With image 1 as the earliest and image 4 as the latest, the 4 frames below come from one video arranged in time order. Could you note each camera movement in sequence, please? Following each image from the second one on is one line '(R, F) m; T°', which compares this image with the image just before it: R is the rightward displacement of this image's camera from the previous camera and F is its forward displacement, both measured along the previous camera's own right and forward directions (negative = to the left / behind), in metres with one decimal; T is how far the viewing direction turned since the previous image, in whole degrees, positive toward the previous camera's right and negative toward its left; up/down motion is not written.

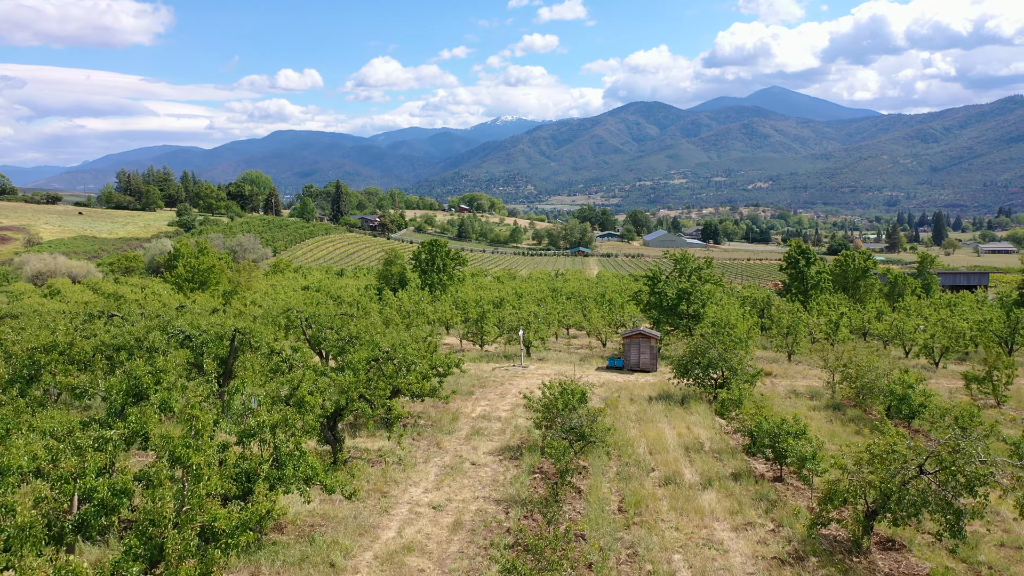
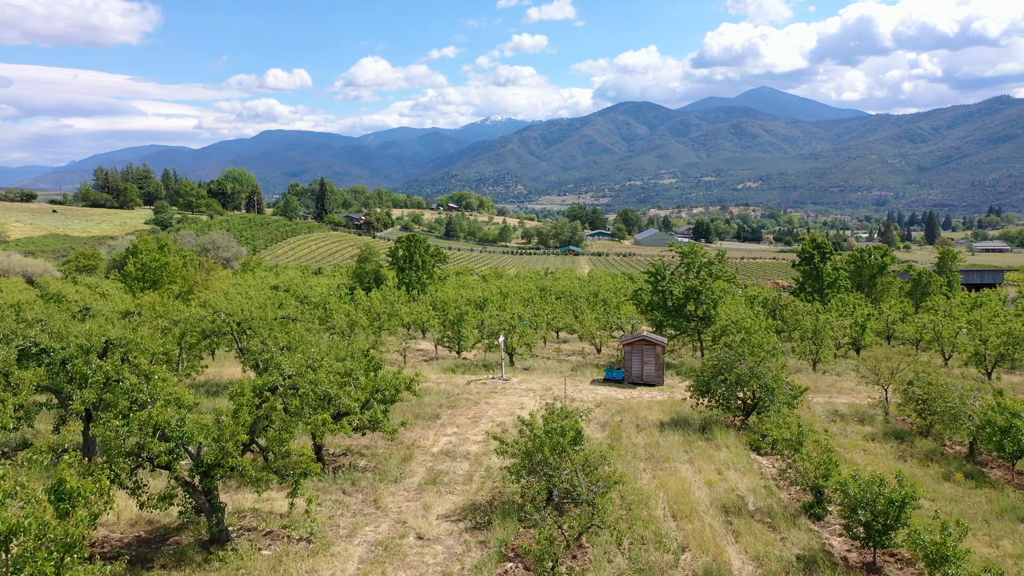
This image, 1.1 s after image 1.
(+0.4, +5.0) m; +1°
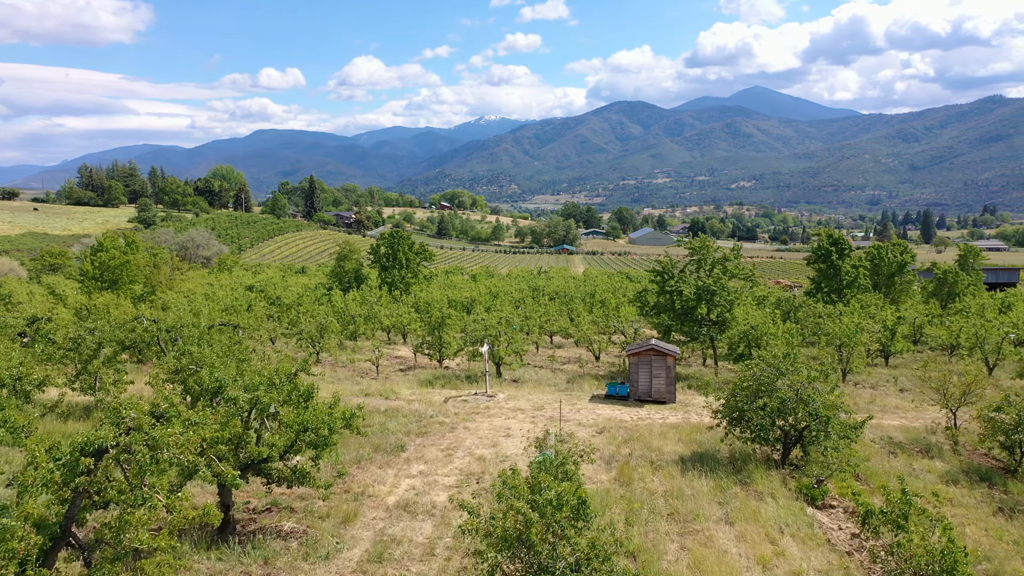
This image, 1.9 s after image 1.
(+0.2, +3.8) m; 0°
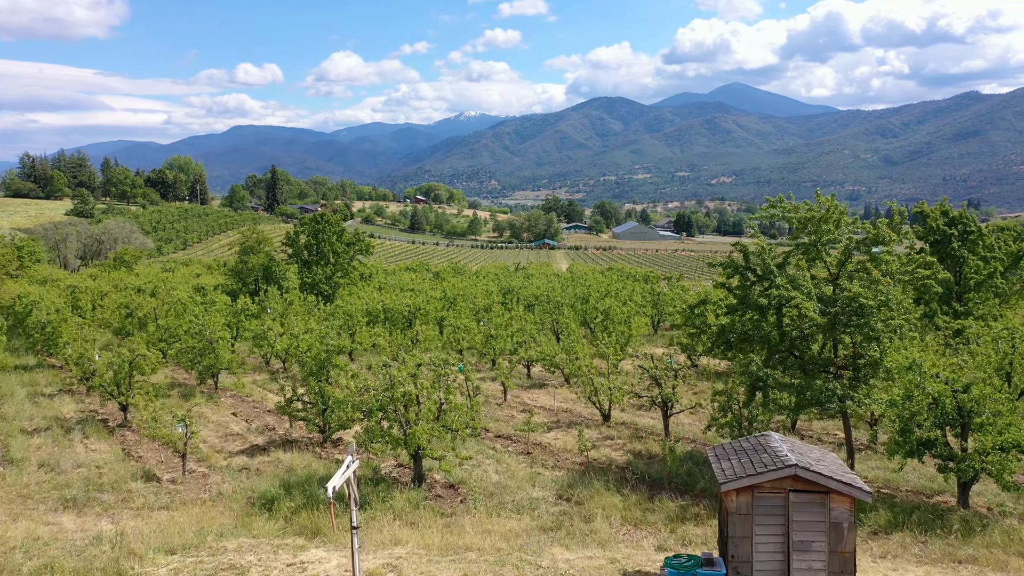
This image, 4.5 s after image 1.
(+0.8, +13.7) m; +1°
